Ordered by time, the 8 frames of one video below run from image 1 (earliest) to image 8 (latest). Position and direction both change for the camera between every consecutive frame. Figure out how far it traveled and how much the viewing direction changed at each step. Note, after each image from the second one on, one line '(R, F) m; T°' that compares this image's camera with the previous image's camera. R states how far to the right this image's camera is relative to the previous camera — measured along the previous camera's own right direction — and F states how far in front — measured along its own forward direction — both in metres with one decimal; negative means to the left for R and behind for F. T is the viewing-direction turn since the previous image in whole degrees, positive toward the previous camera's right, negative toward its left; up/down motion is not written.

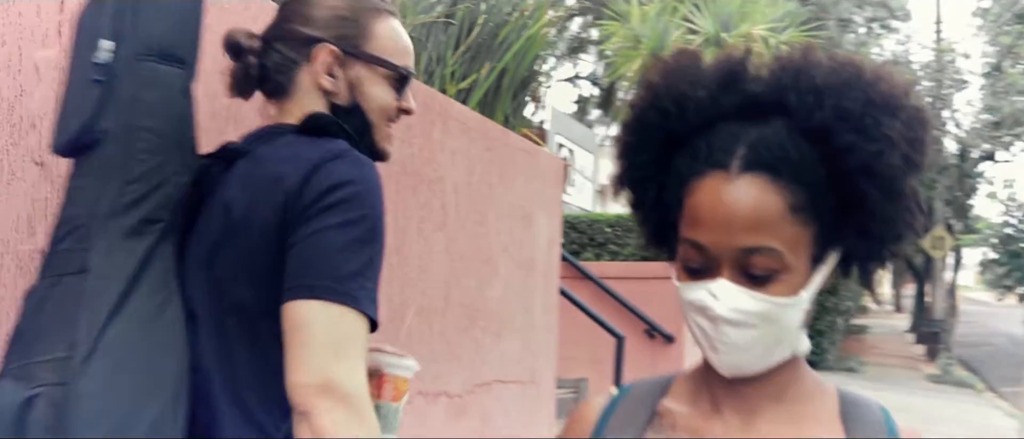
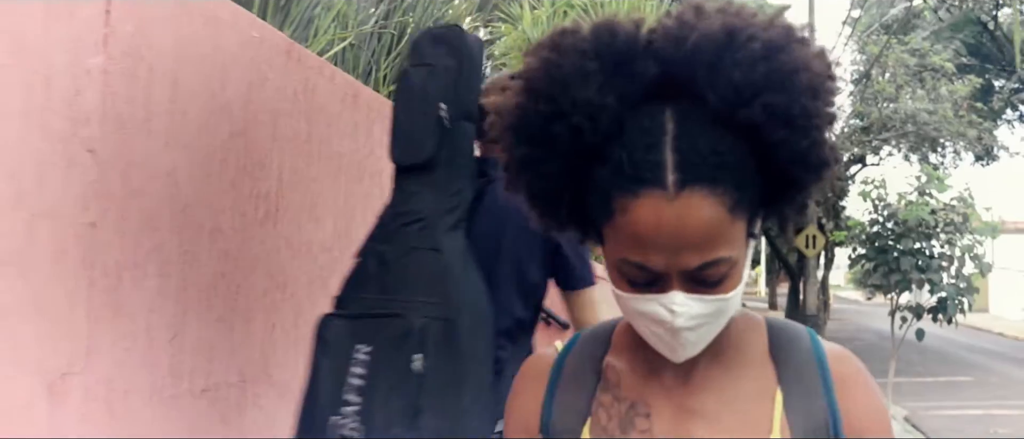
(-0.1, +0.1) m; +7°
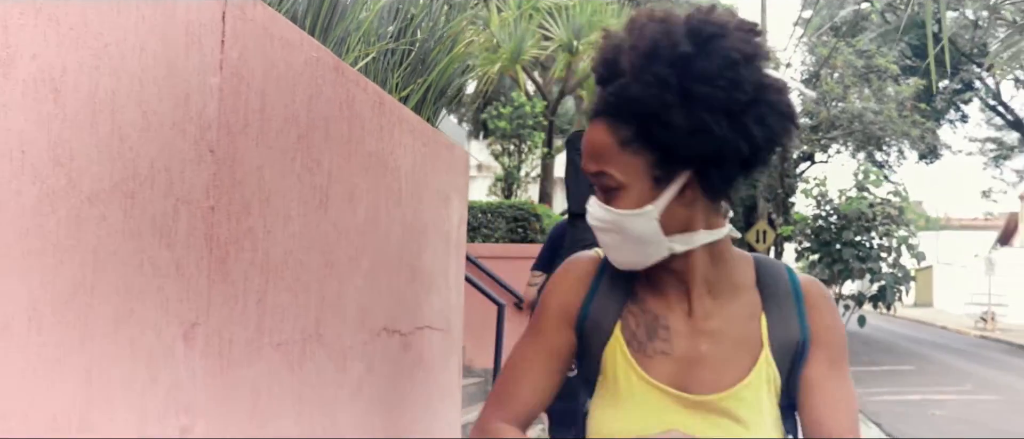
(-0.2, -0.7) m; +3°
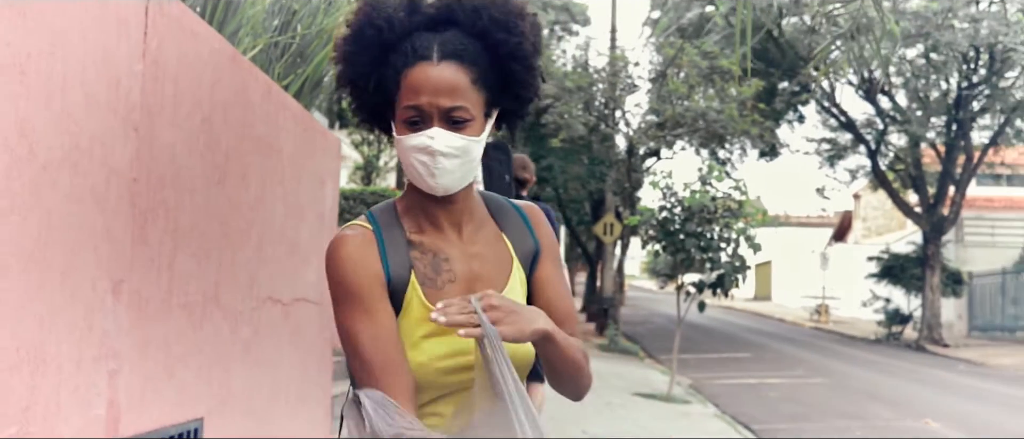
(-0.1, -0.6) m; +9°
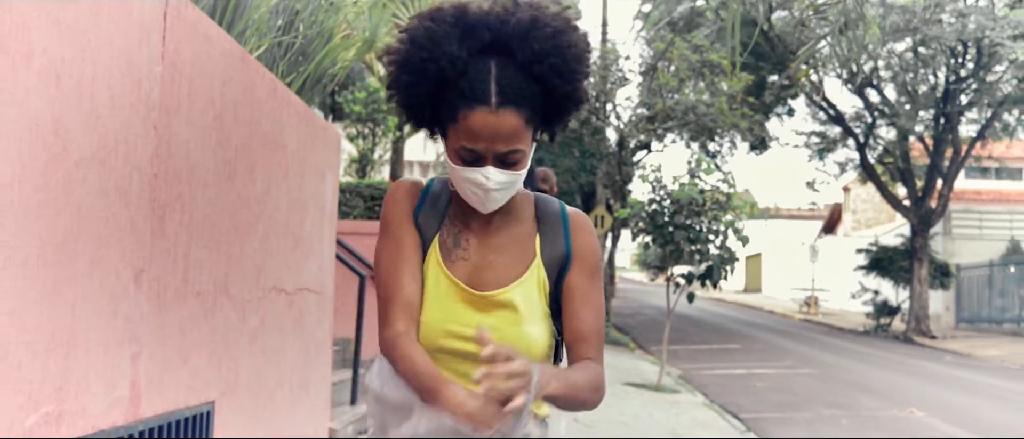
(0.0, -0.2) m; +1°
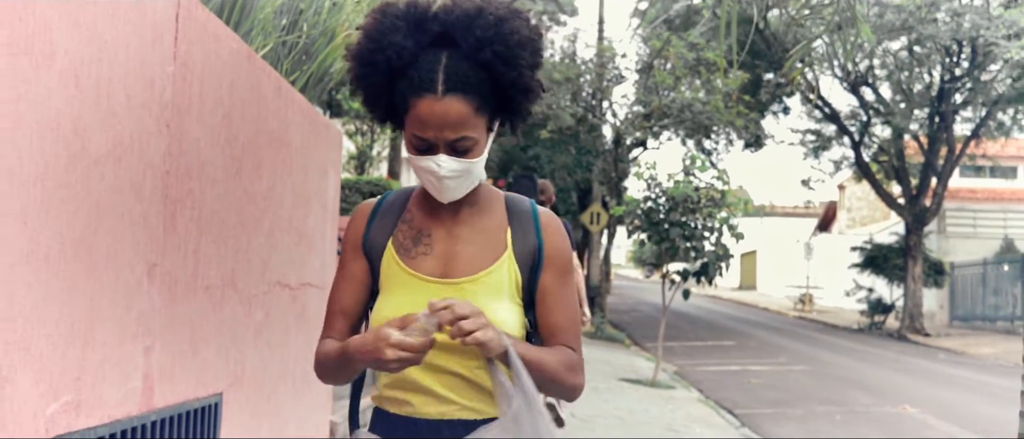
(0.0, -0.1) m; 0°
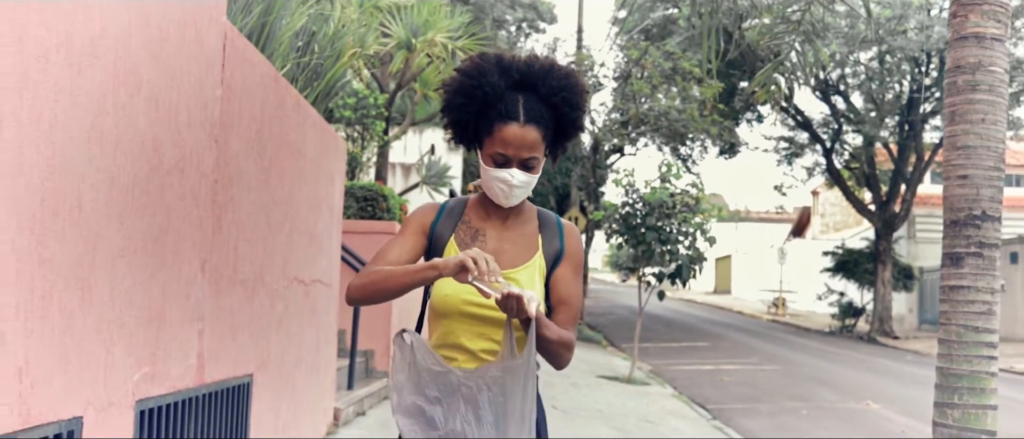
(-0.1, -0.6) m; +1°
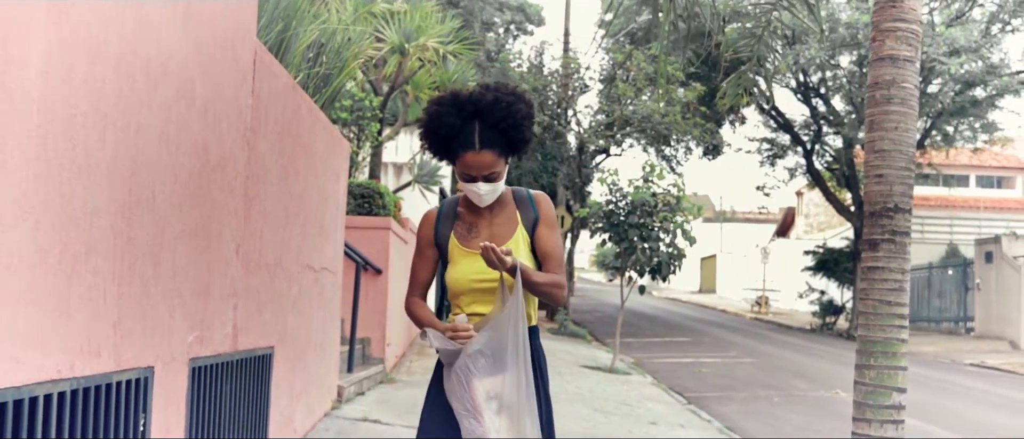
(0.0, -0.7) m; +1°
